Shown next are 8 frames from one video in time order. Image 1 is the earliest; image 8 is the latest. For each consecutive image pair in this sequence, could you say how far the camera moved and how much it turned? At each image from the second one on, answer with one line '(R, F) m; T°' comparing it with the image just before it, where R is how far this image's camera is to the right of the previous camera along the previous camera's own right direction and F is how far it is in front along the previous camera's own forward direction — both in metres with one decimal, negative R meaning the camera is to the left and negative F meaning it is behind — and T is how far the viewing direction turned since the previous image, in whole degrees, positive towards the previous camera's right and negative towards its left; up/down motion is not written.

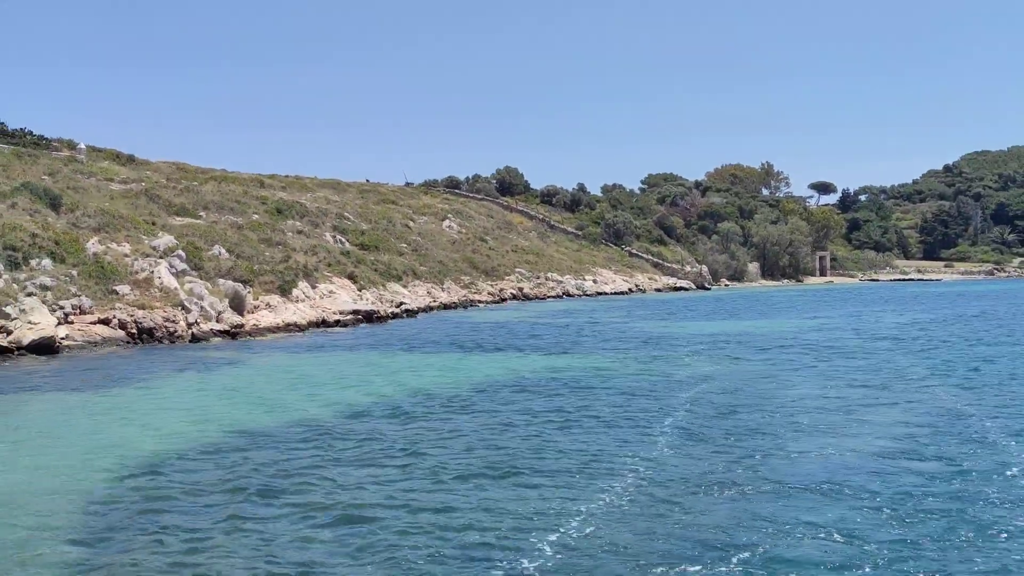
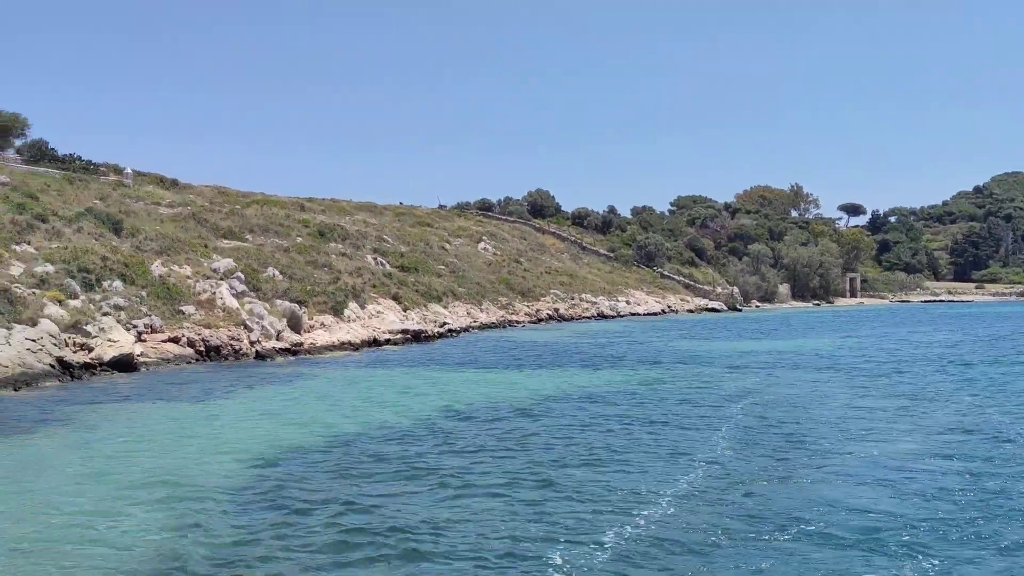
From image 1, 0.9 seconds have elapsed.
(-0.5, -1.4) m; -1°
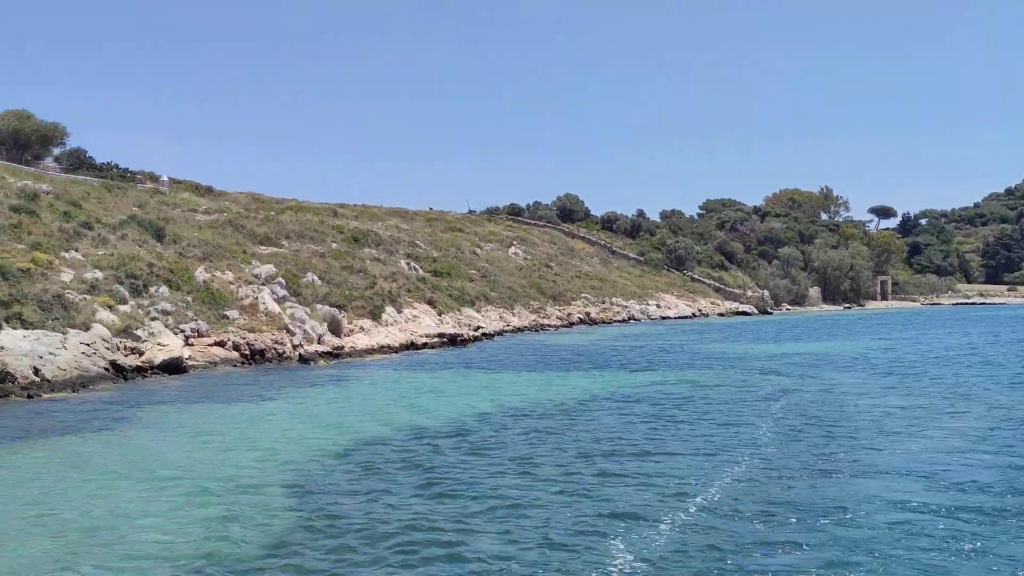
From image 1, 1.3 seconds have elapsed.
(-0.2, -0.6) m; -1°
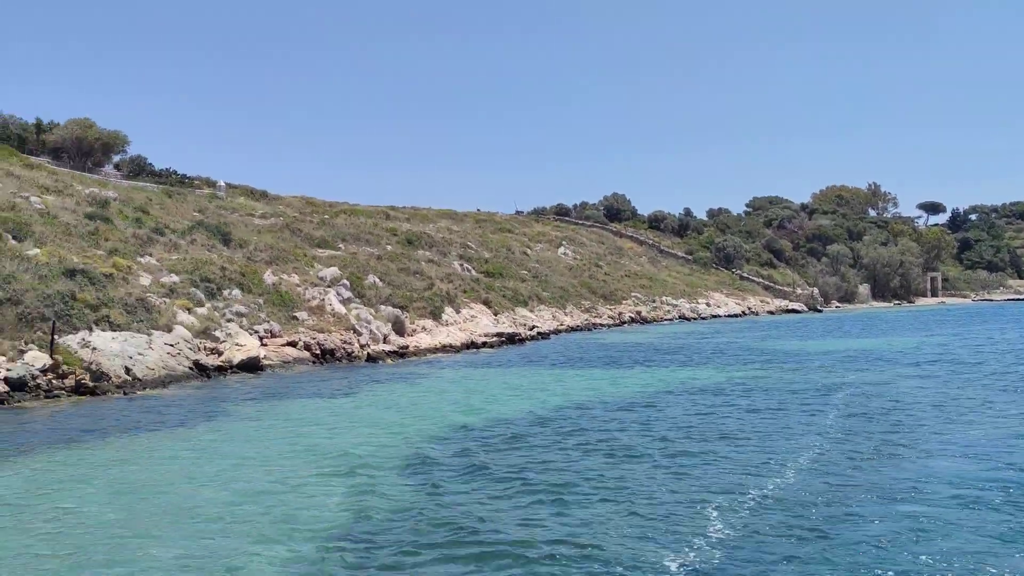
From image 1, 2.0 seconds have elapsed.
(-0.4, -0.9) m; -2°
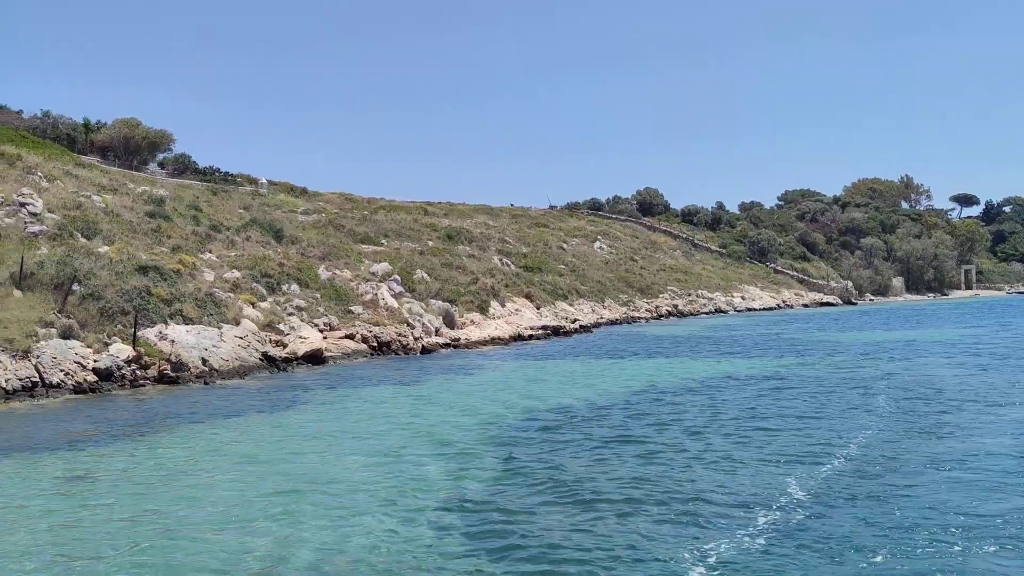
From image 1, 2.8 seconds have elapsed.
(-0.5, -1.1) m; -1°
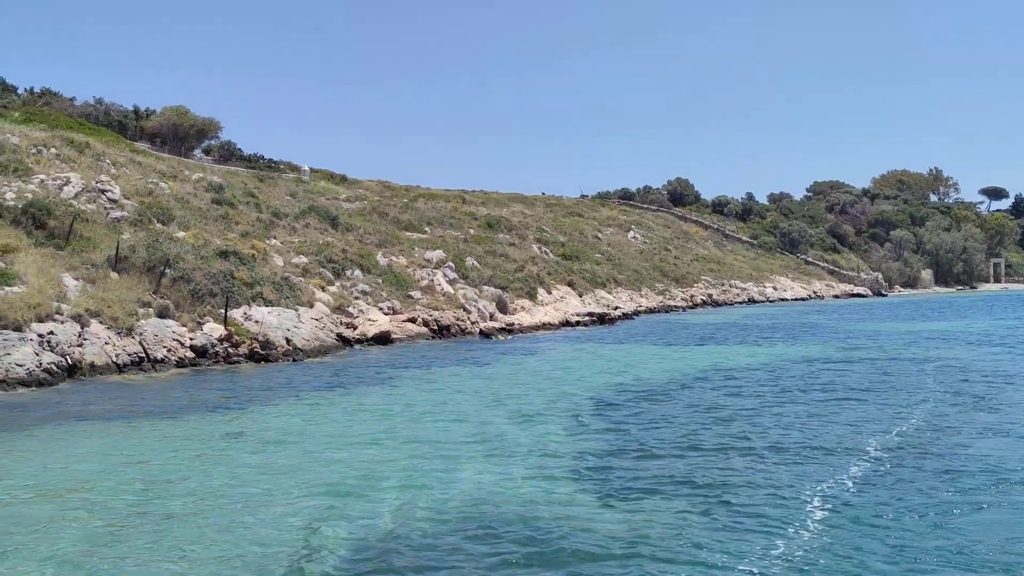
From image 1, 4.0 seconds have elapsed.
(-0.9, -1.7) m; -1°
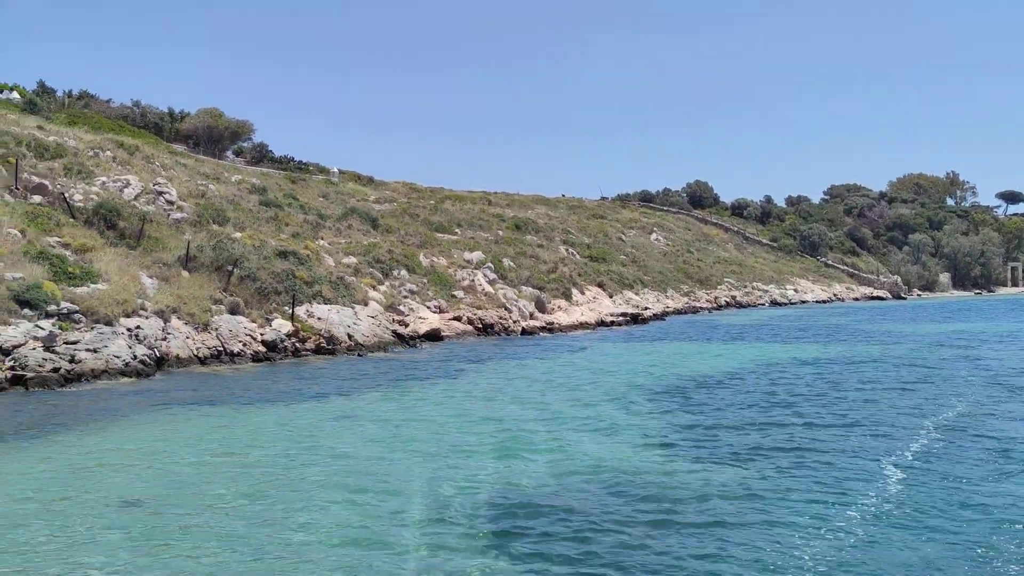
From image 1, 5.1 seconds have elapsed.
(-0.9, -1.5) m; -1°
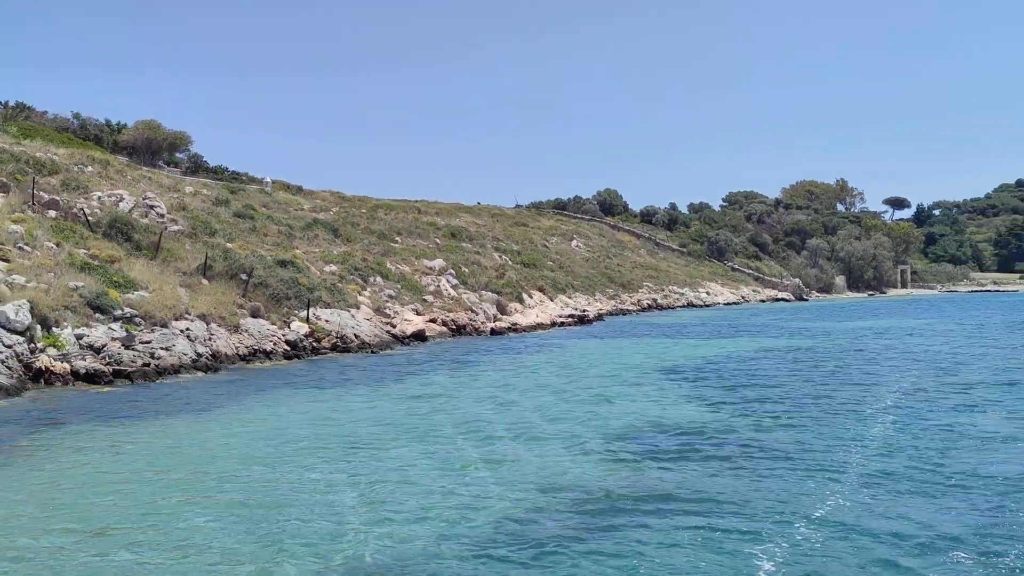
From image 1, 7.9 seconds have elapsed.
(-2.4, -3.8) m; +5°
